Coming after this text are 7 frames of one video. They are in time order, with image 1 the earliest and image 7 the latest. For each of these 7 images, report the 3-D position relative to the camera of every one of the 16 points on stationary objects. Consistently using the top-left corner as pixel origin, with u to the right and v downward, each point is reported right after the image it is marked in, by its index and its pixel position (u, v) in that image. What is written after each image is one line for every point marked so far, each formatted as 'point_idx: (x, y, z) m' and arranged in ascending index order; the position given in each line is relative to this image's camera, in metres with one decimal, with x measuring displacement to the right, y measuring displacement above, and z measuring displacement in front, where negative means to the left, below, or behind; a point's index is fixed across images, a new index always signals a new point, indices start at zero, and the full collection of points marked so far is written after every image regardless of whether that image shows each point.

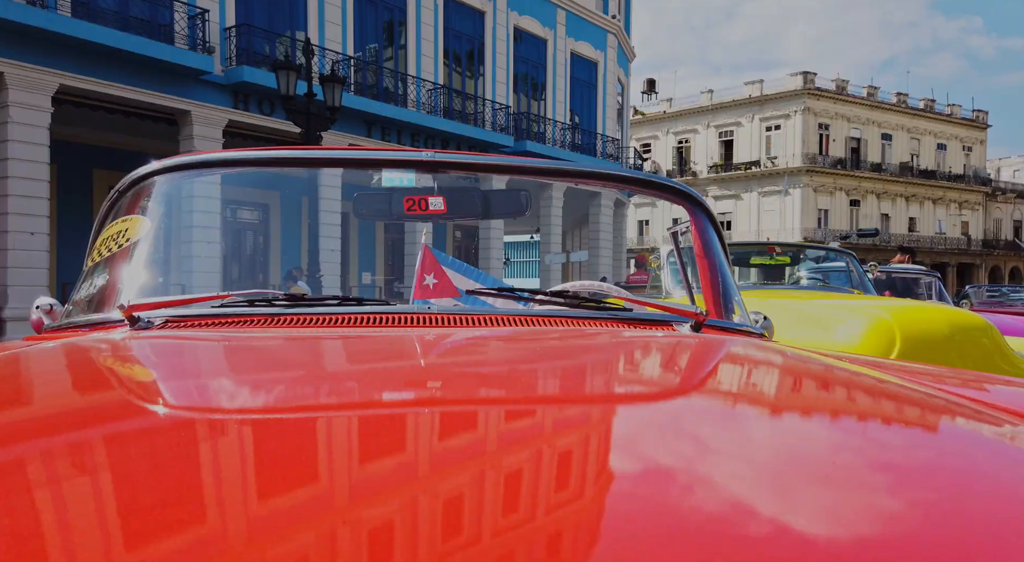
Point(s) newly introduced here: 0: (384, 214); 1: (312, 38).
0: (-0.4, +0.2, +2.0) m
1: (-4.2, +5.2, +14.9) m
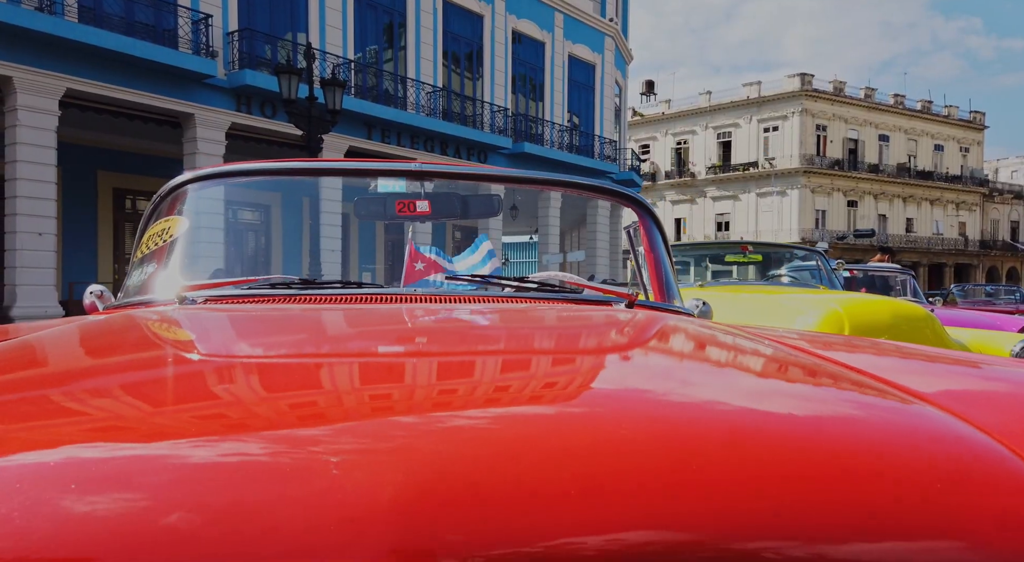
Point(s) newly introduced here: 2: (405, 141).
0: (-0.4, +0.2, +2.4) m
1: (-4.3, +5.2, +15.3) m
2: (-2.6, +3.4, +17.2) m
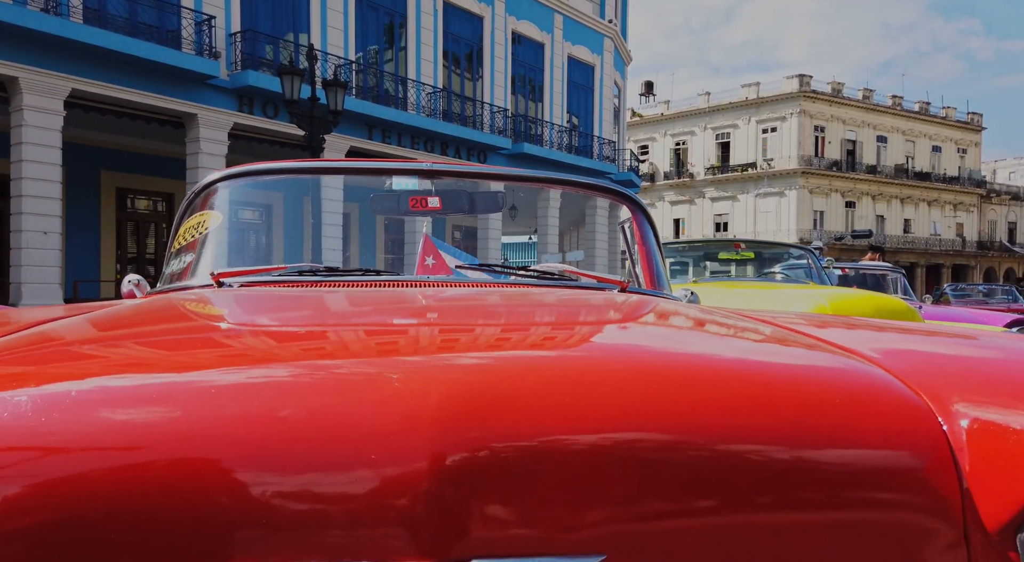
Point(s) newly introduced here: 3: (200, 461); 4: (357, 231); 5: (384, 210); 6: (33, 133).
0: (-0.4, +0.3, +2.6) m
1: (-4.3, +5.2, +15.5) m
2: (-2.6, +3.4, +17.4) m
3: (-0.3, -0.2, +0.7) m
4: (-0.6, +0.2, +2.6) m
5: (-0.5, +0.3, +2.6) m
6: (-7.7, +2.4, +11.3) m
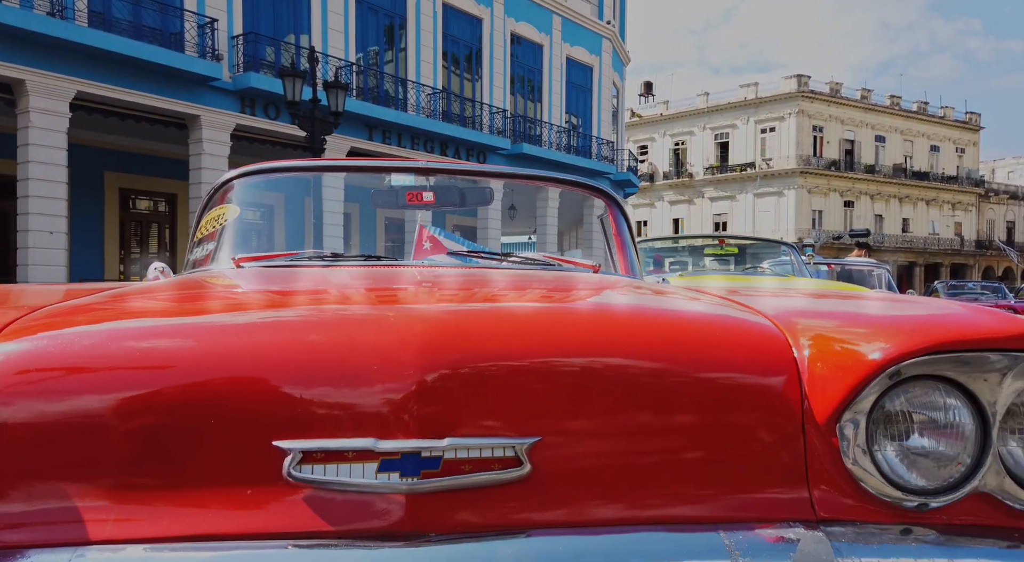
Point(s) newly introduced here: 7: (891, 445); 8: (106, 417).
0: (-0.5, +0.3, +2.9) m
1: (-4.4, +5.3, +15.8) m
2: (-2.7, +3.5, +17.7) m
3: (-0.4, -0.1, +1.0) m
4: (-0.7, +0.2, +2.9) m
5: (-0.5, +0.3, +2.8) m
6: (-7.7, +2.4, +11.6) m
7: (+0.5, -0.2, +1.0) m
8: (-0.5, -0.2, +0.9) m
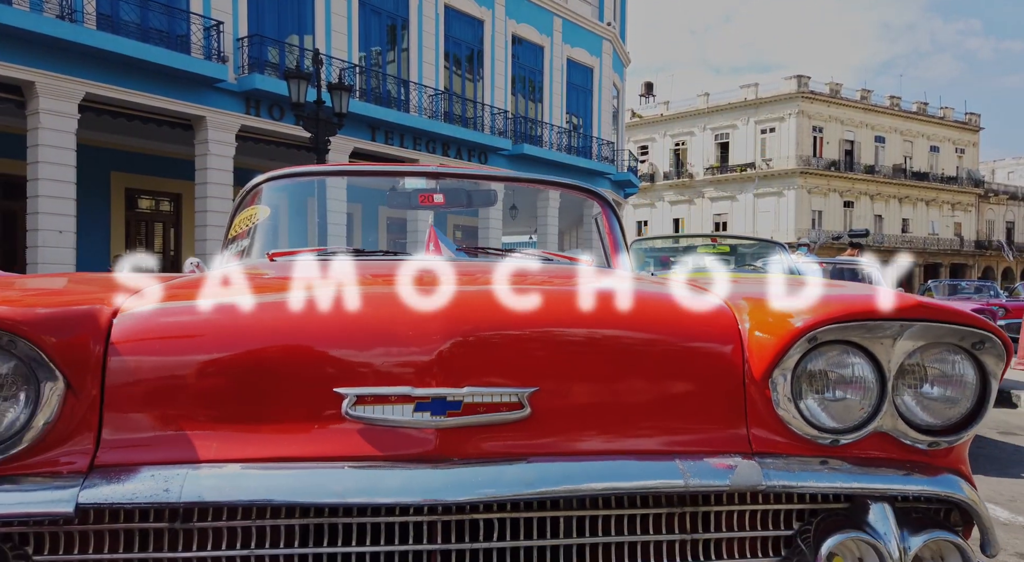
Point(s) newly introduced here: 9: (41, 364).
0: (-0.5, +0.3, +3.2) m
1: (-4.3, +5.3, +16.1) m
2: (-2.7, +3.5, +18.0) m
3: (-0.3, -0.1, +1.2) m
4: (-0.7, +0.3, +3.2) m
5: (-0.5, +0.3, +3.1) m
6: (-7.7, +2.4, +11.9) m
7: (+0.5, -0.2, +1.3) m
8: (-0.5, -0.2, +1.2) m
9: (-0.8, -0.1, +1.2) m
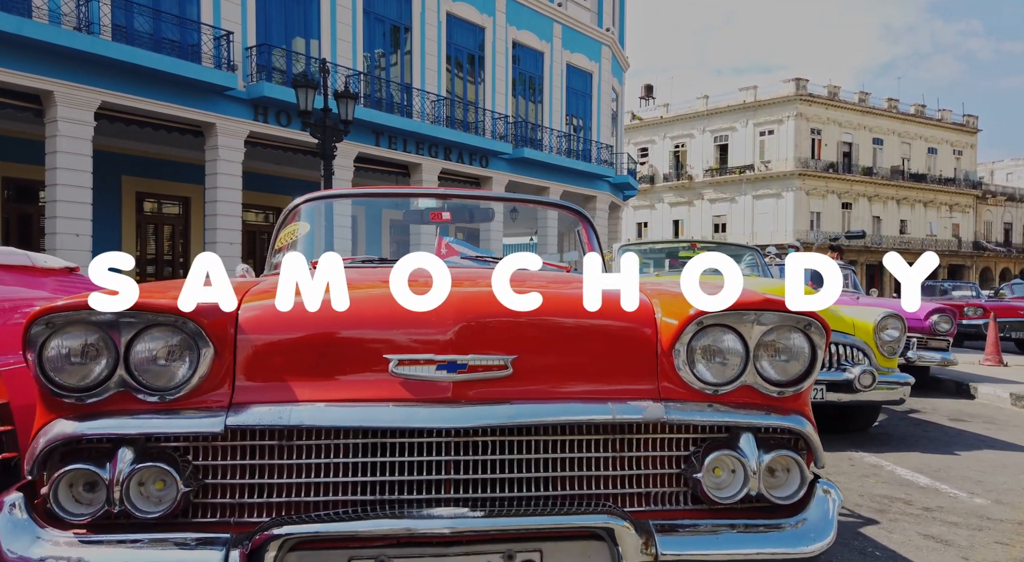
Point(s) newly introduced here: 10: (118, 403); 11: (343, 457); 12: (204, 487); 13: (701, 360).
0: (-0.5, +0.3, +3.8) m
1: (-4.3, +5.3, +16.7) m
2: (-2.7, +3.5, +18.7) m
3: (-0.4, -0.1, +1.9) m
4: (-0.7, +0.2, +3.8) m
5: (-0.6, +0.3, +3.8) m
6: (-7.7, +2.4, +12.5) m
7: (+0.5, -0.2, +1.9) m
8: (-0.6, -0.2, +1.9) m
9: (-0.8, -0.1, +1.8) m
10: (-1.0, -0.3, +1.8) m
11: (-0.4, -0.5, +1.8) m
12: (-0.8, -0.5, +1.8) m
13: (+0.5, -0.2, +1.9) m
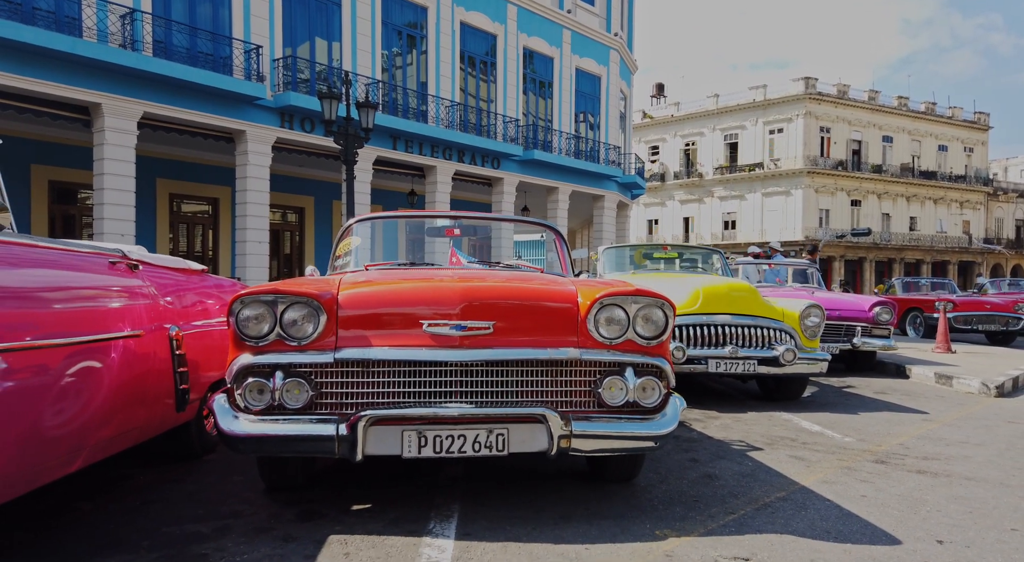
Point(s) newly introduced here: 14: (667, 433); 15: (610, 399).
0: (-0.6, +0.3, +5.2) m
1: (-4.1, +5.4, +18.2) m
2: (-2.4, +3.6, +20.1) m
3: (-0.5, -0.1, +3.3) m
4: (-0.7, +0.3, +5.3) m
5: (-0.6, +0.4, +5.2) m
6: (-7.6, +2.5, +14.1) m
7: (+0.4, -0.2, +3.4) m
8: (-0.7, -0.2, +3.3) m
9: (-0.9, -0.1, +3.3) m
10: (-1.1, -0.3, +3.2) m
11: (-0.5, -0.4, +3.3) m
12: (-0.9, -0.5, +3.3) m
13: (+0.4, -0.2, +3.4) m
14: (+0.7, -0.7, +3.3) m
15: (+0.5, -0.6, +3.3) m
